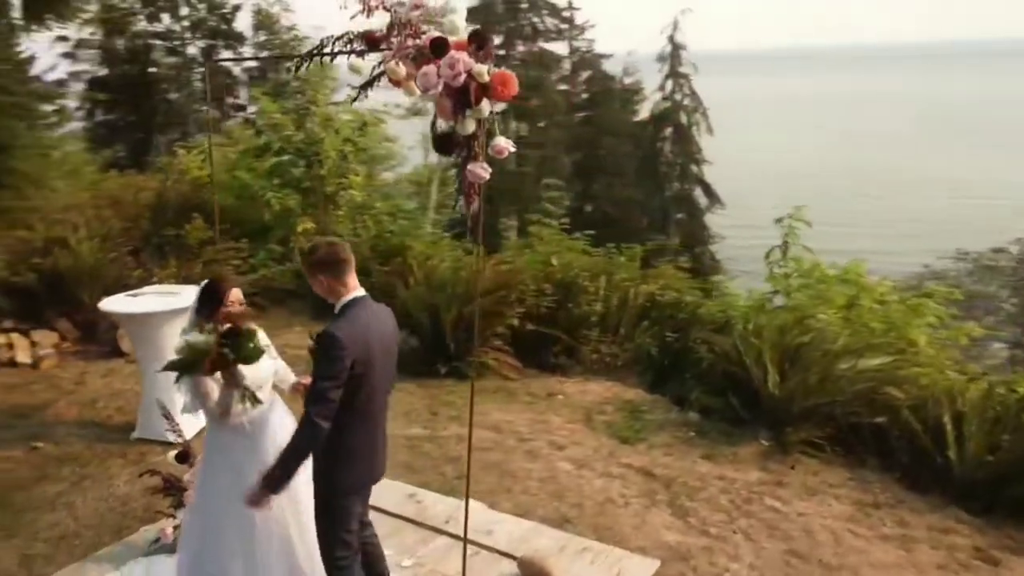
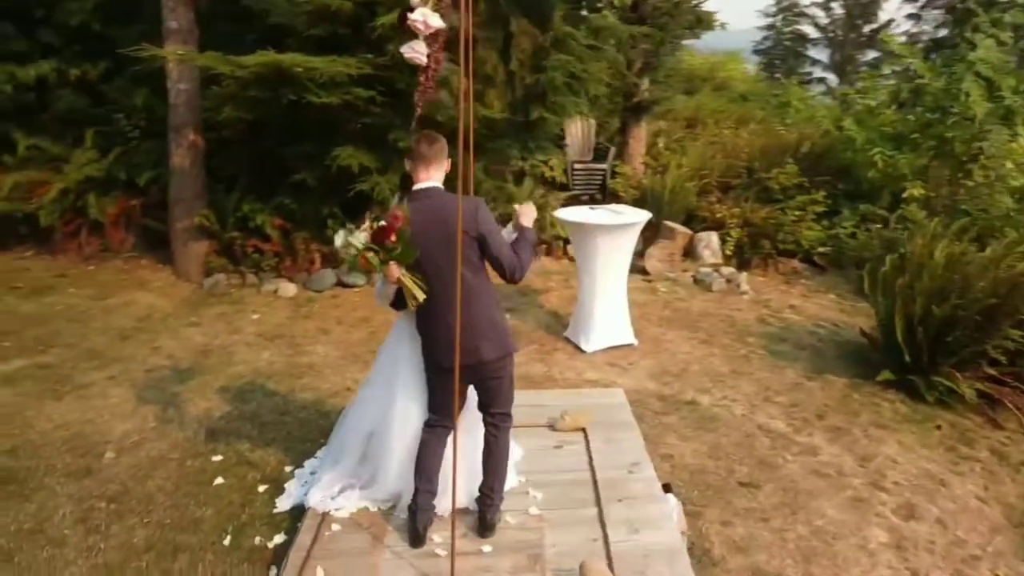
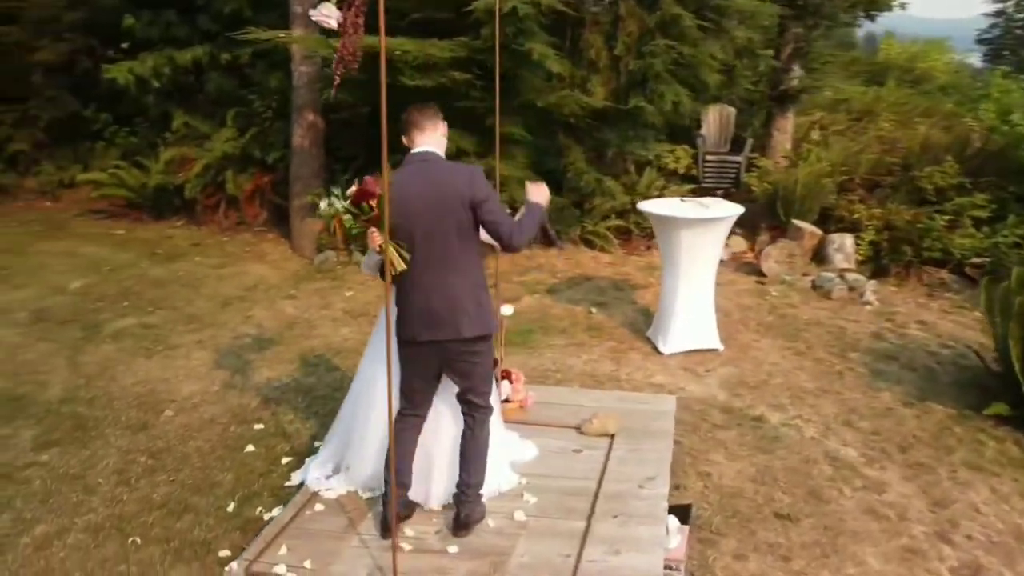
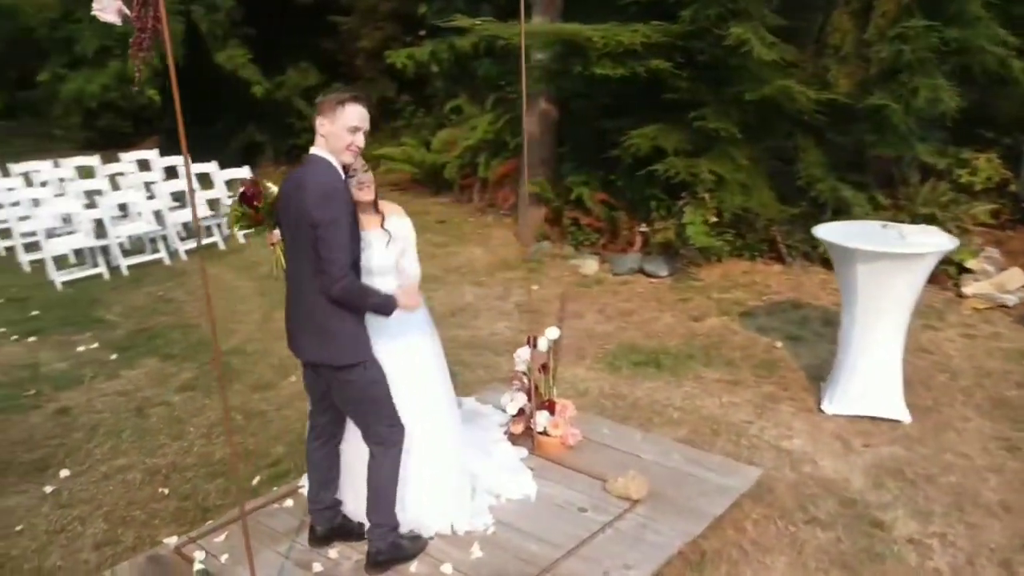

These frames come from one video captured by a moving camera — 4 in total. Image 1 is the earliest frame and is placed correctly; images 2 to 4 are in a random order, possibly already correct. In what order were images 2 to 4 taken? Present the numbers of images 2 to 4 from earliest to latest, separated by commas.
2, 3, 4
